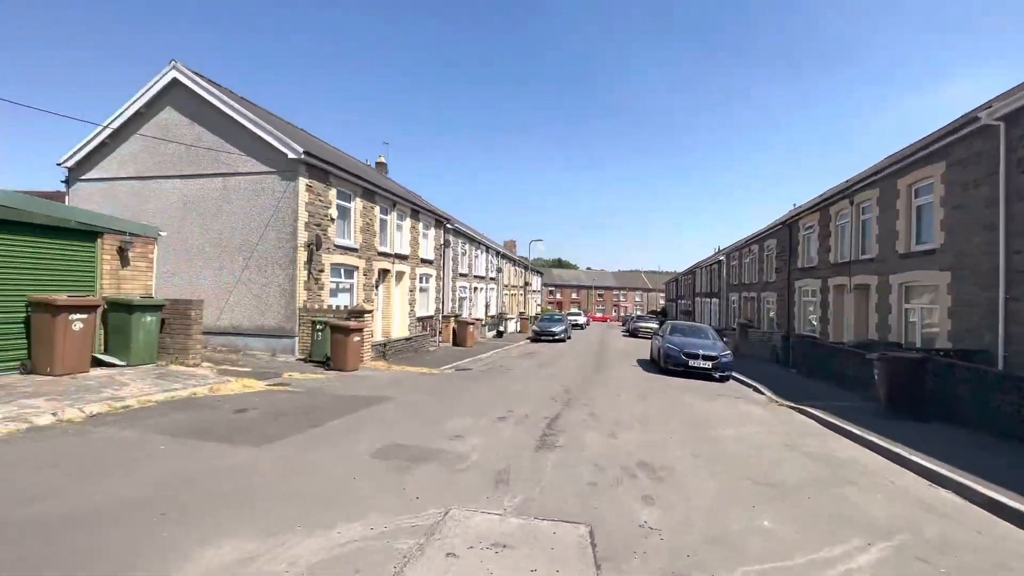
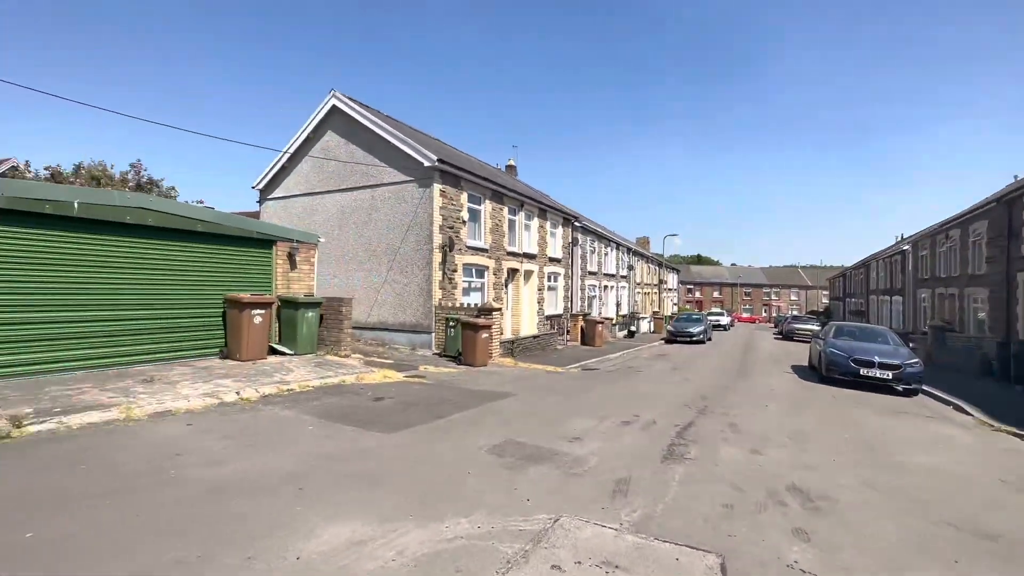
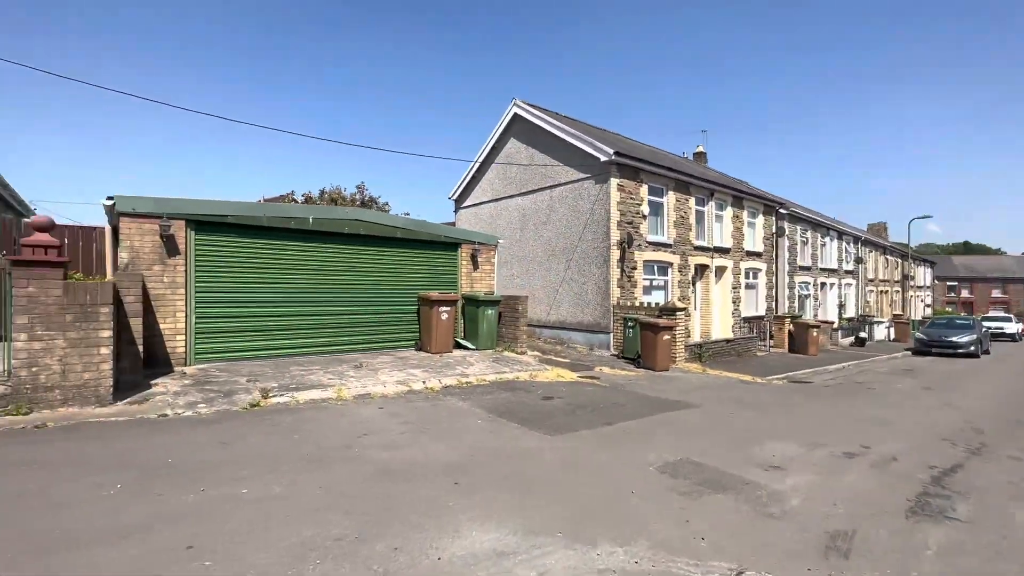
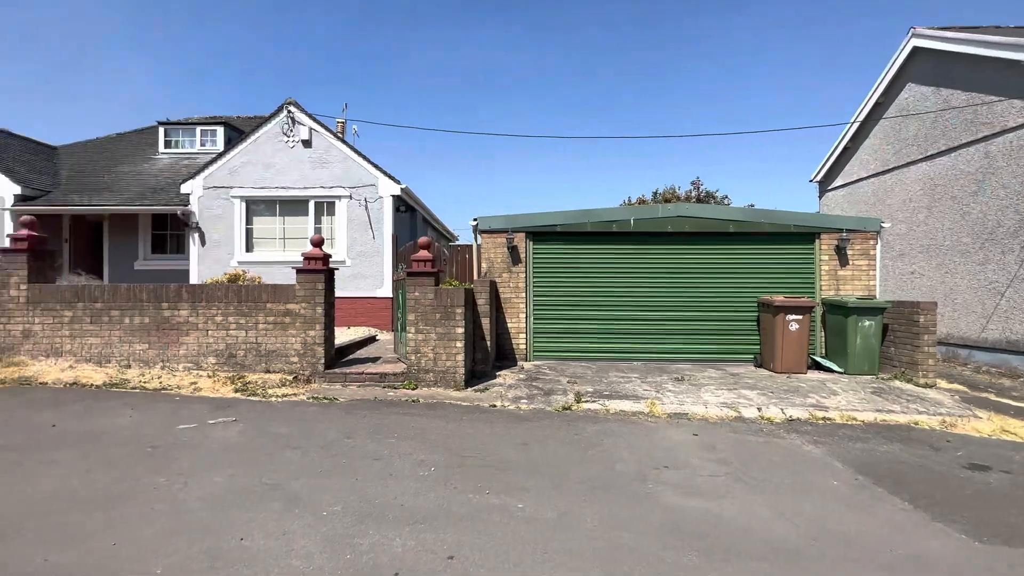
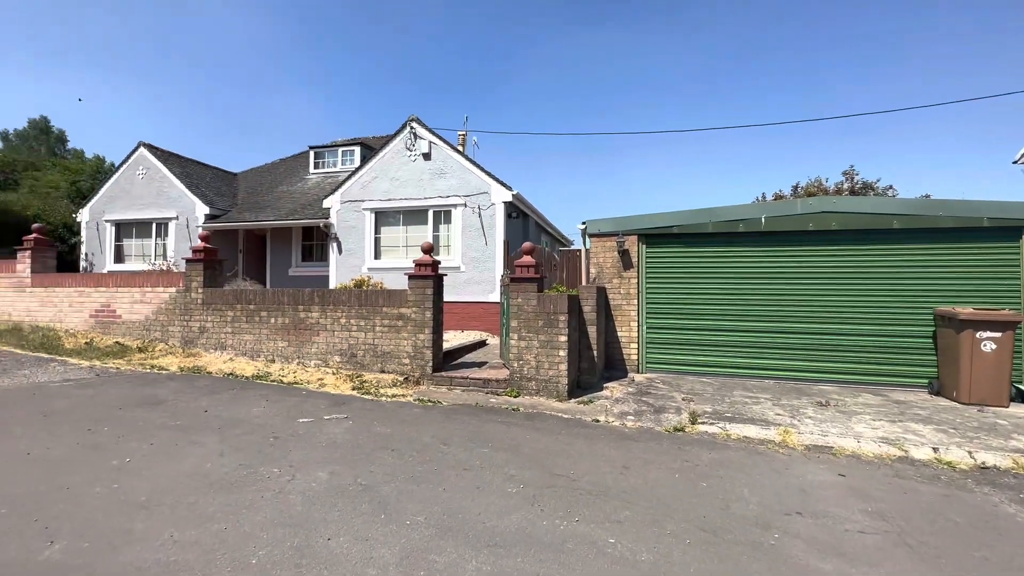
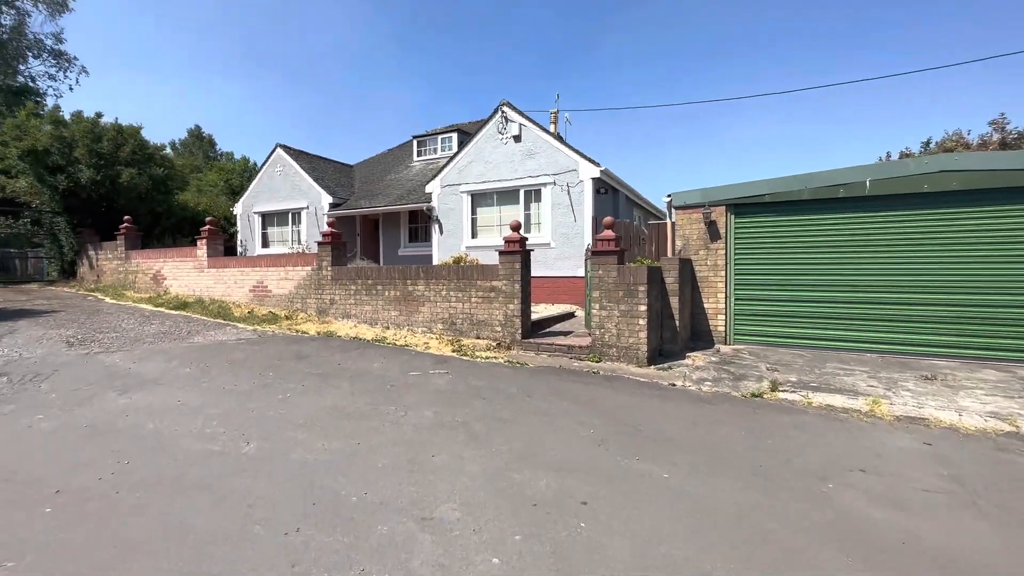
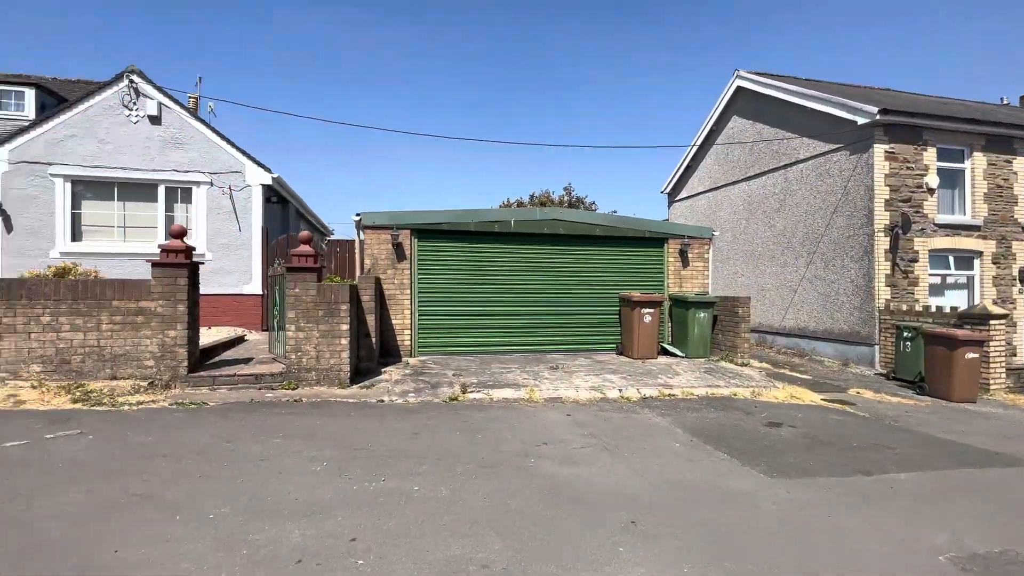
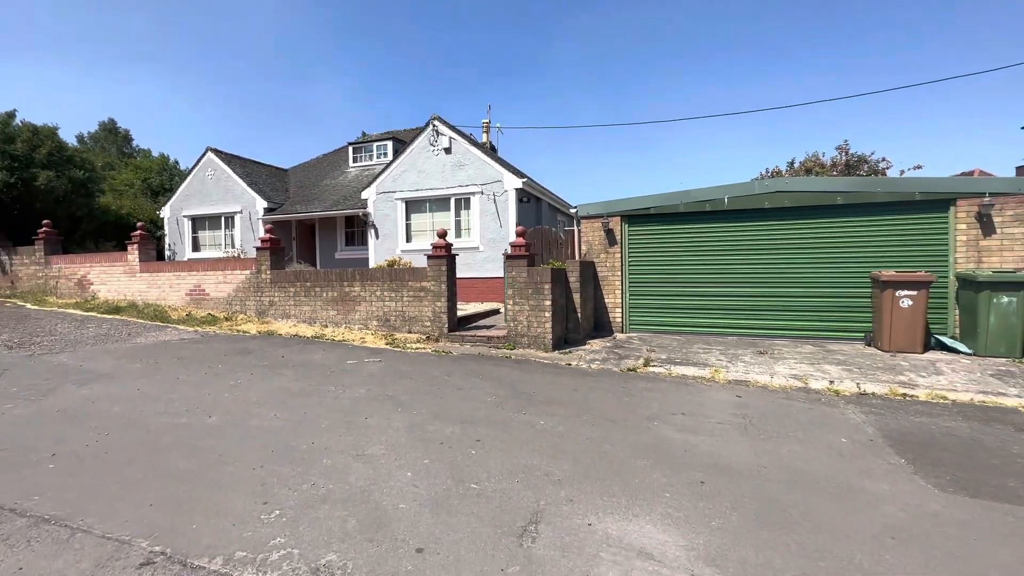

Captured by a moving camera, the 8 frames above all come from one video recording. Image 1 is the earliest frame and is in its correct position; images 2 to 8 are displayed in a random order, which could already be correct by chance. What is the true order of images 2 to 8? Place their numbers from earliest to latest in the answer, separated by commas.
2, 3, 7, 4, 5, 8, 6
